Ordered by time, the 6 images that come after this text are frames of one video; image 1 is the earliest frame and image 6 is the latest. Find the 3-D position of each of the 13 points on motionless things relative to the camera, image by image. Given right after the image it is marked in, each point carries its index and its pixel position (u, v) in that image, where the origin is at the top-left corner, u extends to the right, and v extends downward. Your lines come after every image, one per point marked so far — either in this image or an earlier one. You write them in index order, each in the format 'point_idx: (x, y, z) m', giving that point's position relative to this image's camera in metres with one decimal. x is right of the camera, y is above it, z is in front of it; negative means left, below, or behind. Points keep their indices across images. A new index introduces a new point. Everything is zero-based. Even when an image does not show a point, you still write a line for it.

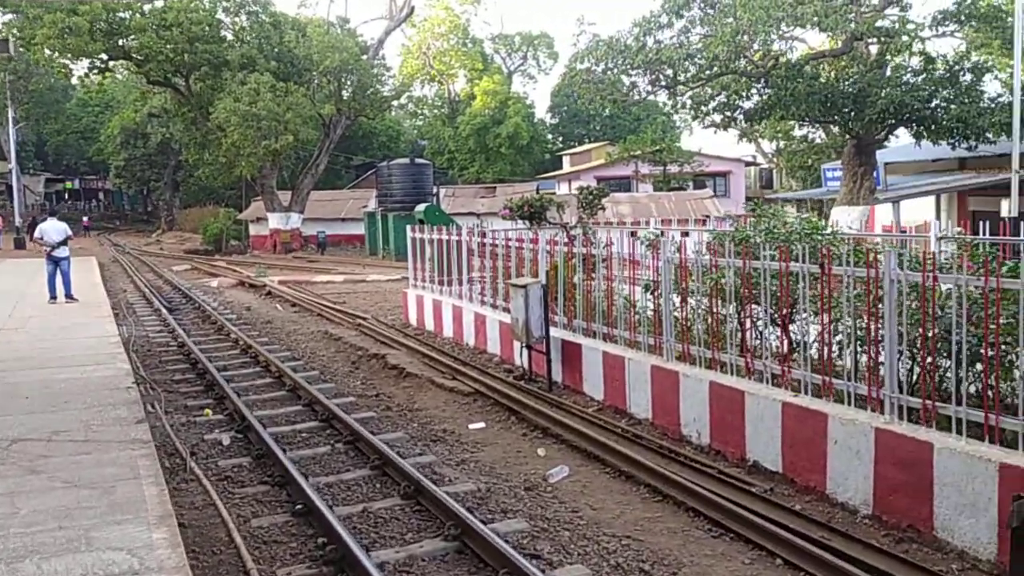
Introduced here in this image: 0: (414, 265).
0: (-1.5, +0.4, +14.2) m
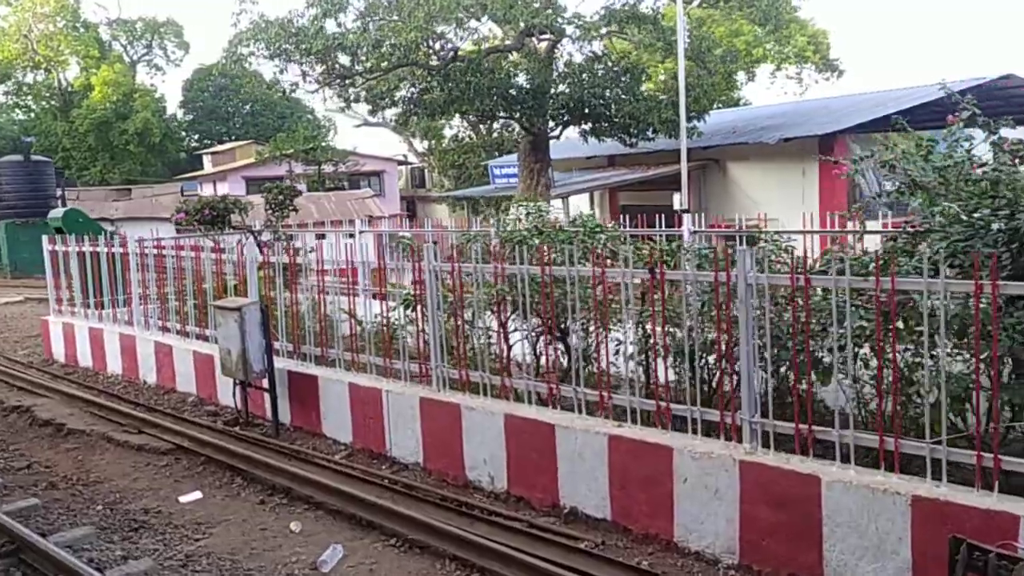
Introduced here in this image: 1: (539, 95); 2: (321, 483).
0: (-5.7, 0.0, +11.3) m
1: (+0.5, +4.0, +18.2) m
2: (-1.3, -1.4, +6.2) m
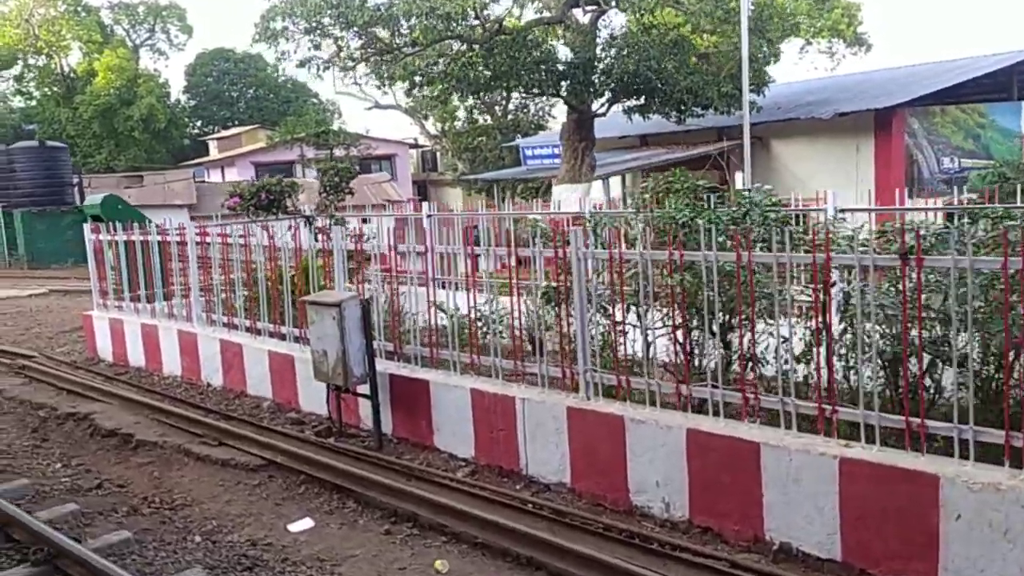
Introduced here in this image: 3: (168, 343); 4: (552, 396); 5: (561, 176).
0: (-4.8, +0.1, +10.4) m
1: (+1.4, +4.2, +17.2) m
2: (-0.3, -1.3, +5.3) m
3: (-3.6, -0.6, +9.3) m
4: (+0.3, -0.7, +5.6) m
5: (+1.1, +2.5, +19.9) m
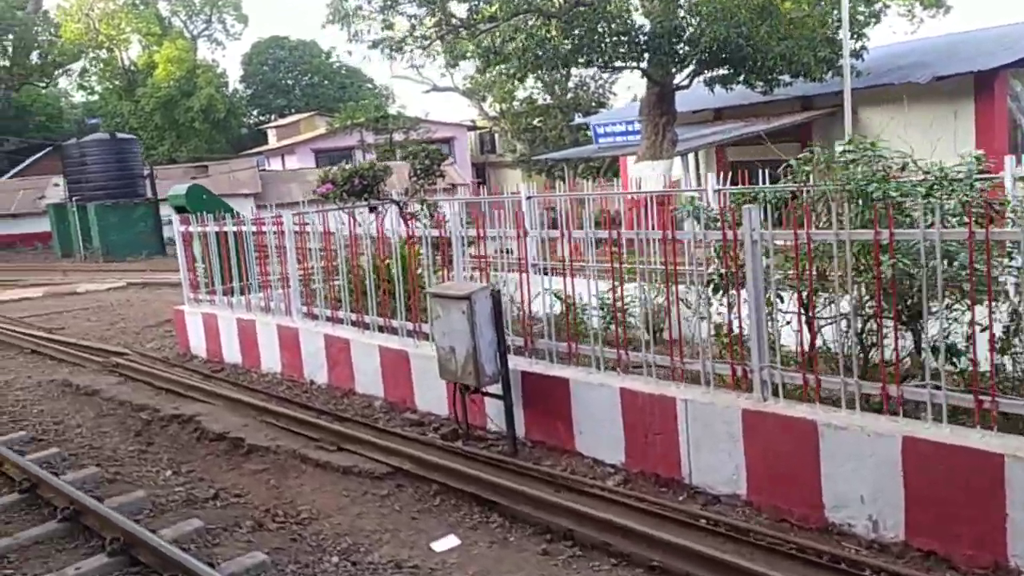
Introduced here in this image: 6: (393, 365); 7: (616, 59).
0: (-3.6, +0.2, +10.0) m
1: (+2.9, +4.6, +16.4) m
2: (+0.6, -1.3, +4.8) m
3: (-2.4, -0.5, +8.9) m
4: (+1.2, -0.6, +5.0) m
5: (+2.8, +2.9, +19.1) m
6: (-1.0, -0.6, +7.3) m
7: (+1.9, +4.3, +16.6) m
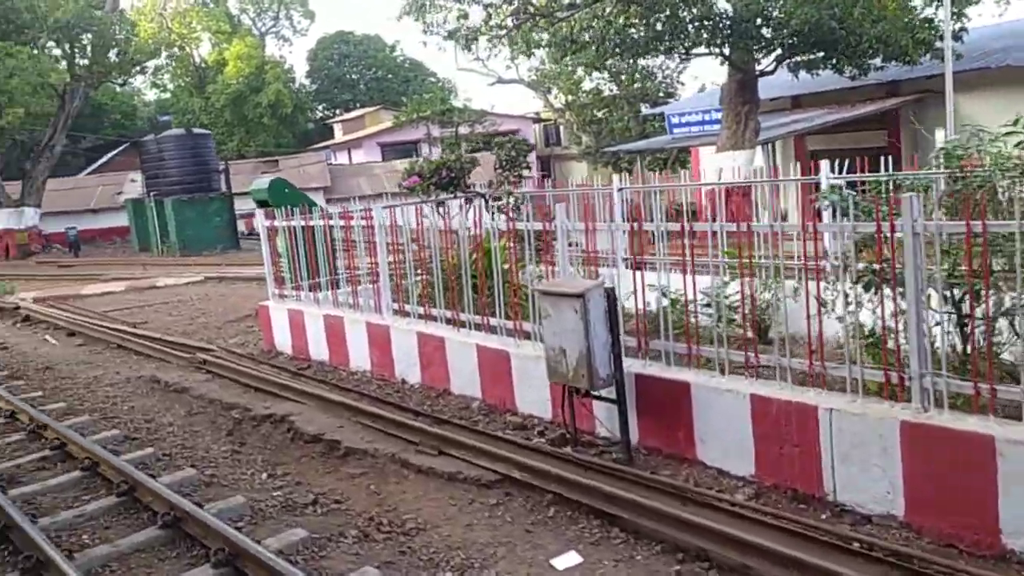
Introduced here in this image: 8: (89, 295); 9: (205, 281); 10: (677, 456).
0: (-2.6, +0.3, +9.9) m
1: (+4.3, +4.7, +15.8) m
2: (+1.2, -1.3, +4.4) m
3: (-1.5, -0.5, +8.6) m
4: (+1.8, -0.6, +4.5) m
5: (+4.3, +3.0, +18.5) m
6: (-0.2, -0.6, +6.9) m
7: (+3.4, +4.4, +16.0) m
8: (-8.1, -0.1, +17.2) m
9: (-6.1, +0.1, +17.8) m
10: (+1.0, -1.0, +5.5) m
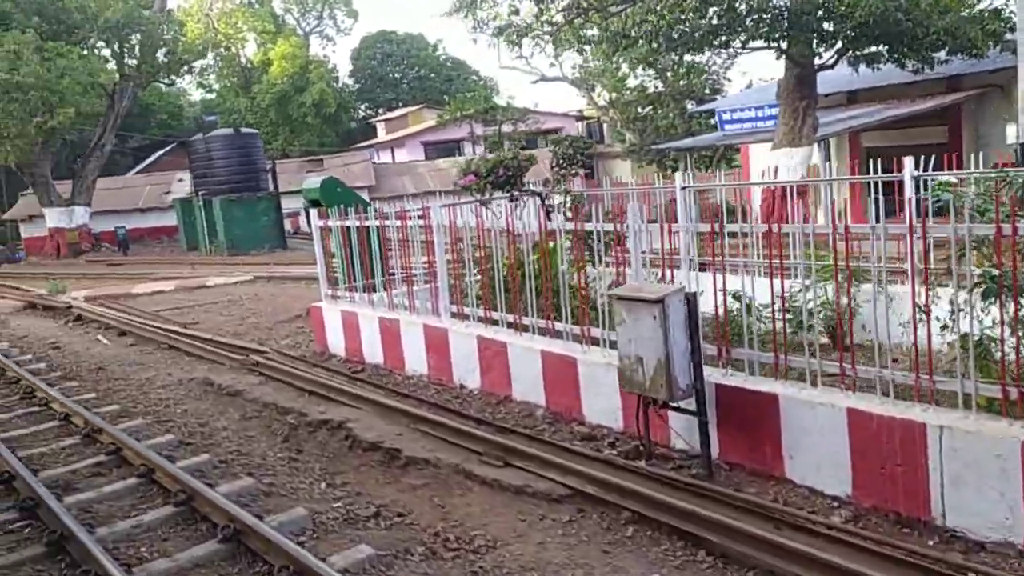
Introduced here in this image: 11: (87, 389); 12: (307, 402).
0: (-1.9, +0.2, +9.7) m
1: (+5.2, +4.7, +15.3) m
2: (+1.6, -1.3, +4.0) m
3: (-1.0, -0.5, +8.4) m
4: (+2.2, -0.6, +4.1) m
5: (+5.3, +3.0, +18.0) m
6: (+0.3, -0.6, +6.6) m
7: (+4.3, +4.3, +15.6) m
8: (-7.2, -0.1, +17.2) m
9: (-5.1, +0.2, +17.8) m
10: (+1.4, -1.1, +5.2) m
11: (-4.4, -1.1, +9.3) m
12: (-1.8, -1.0, +7.9) m
